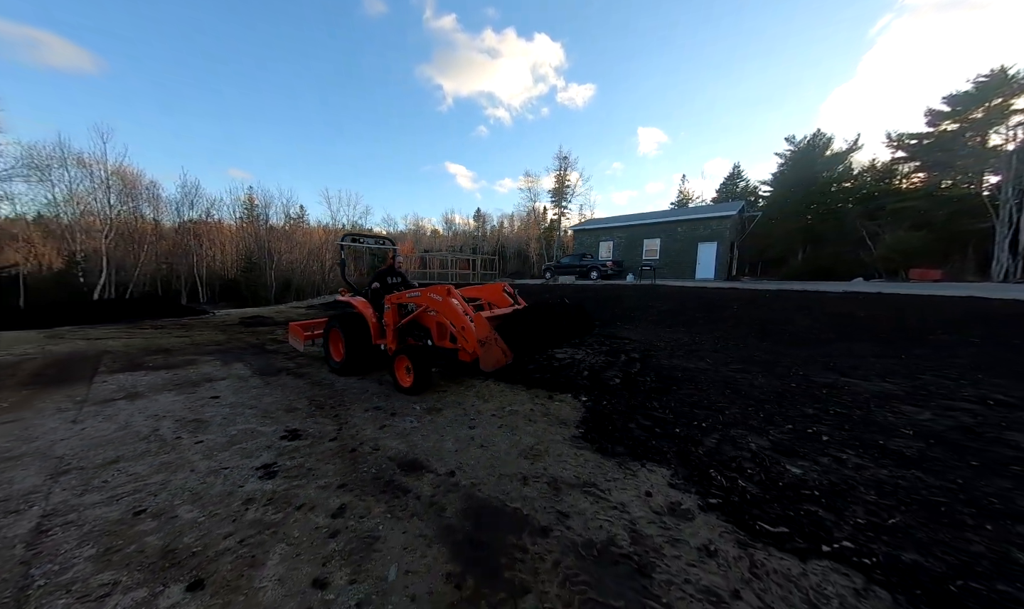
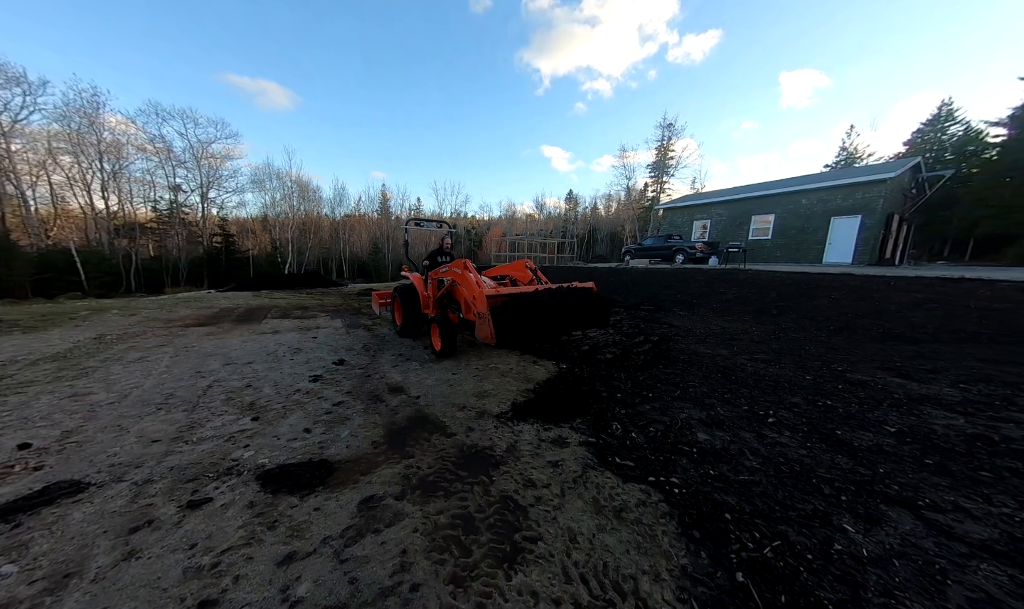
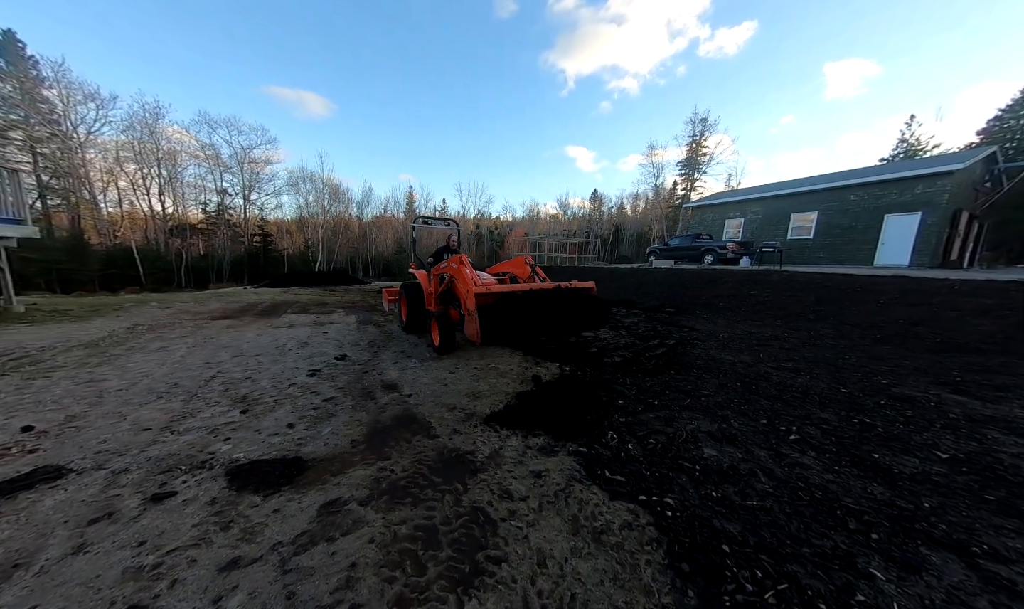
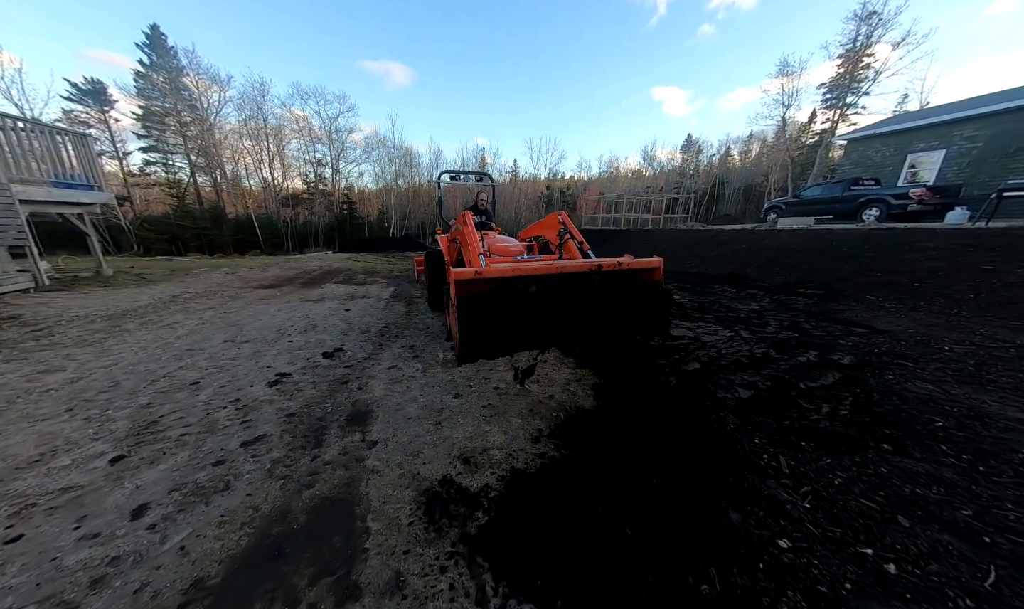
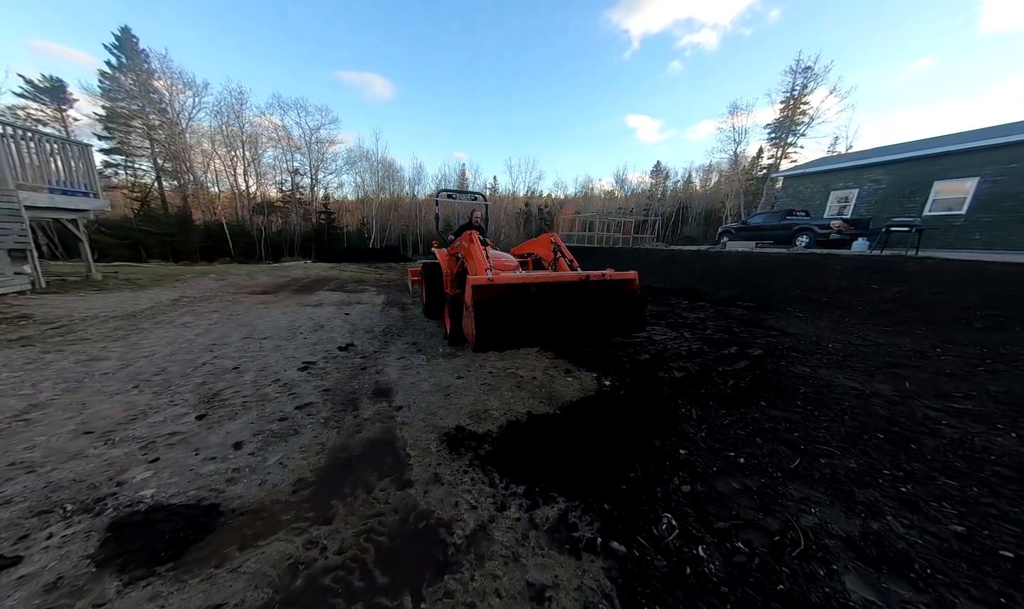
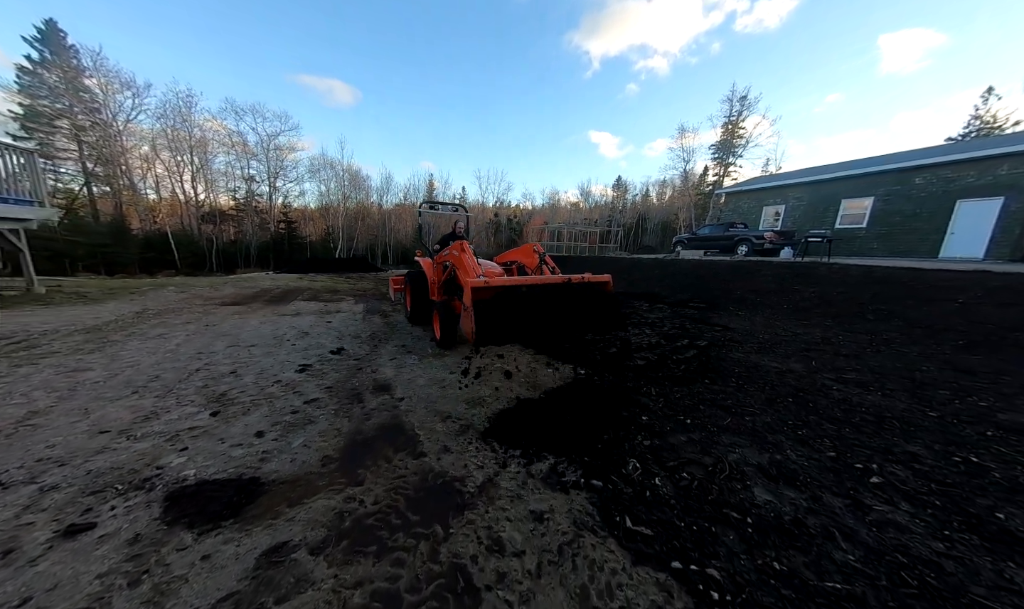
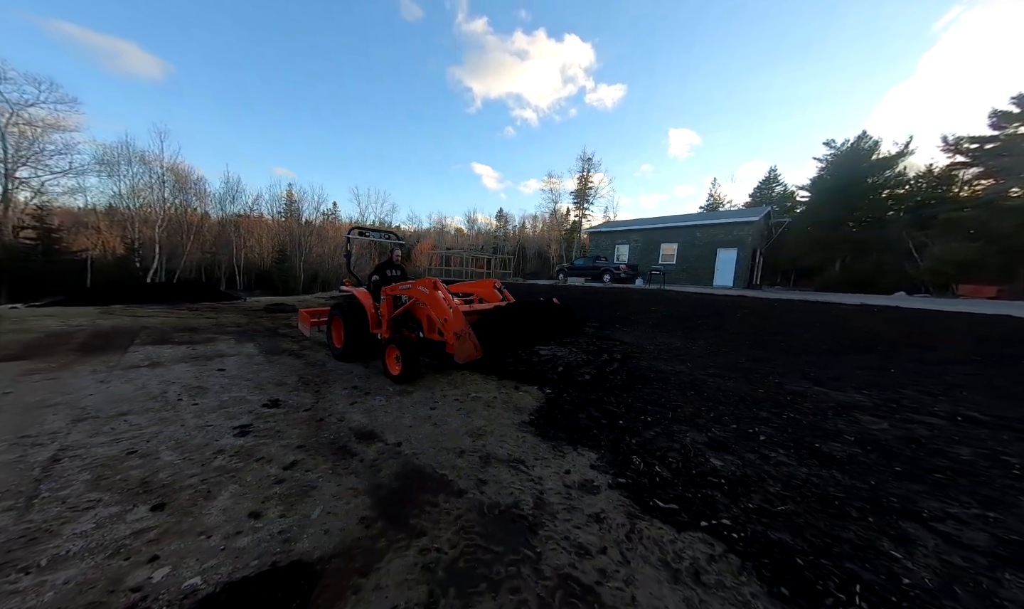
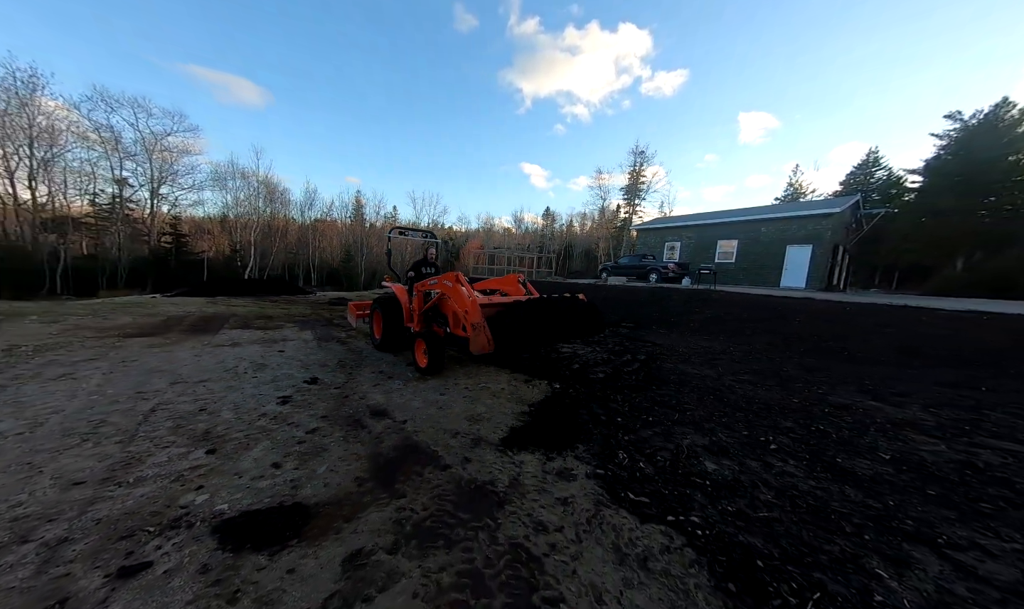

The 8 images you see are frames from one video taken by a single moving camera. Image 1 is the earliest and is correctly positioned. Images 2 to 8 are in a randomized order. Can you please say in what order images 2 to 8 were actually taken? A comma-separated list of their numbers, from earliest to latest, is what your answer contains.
7, 8, 2, 3, 6, 5, 4
